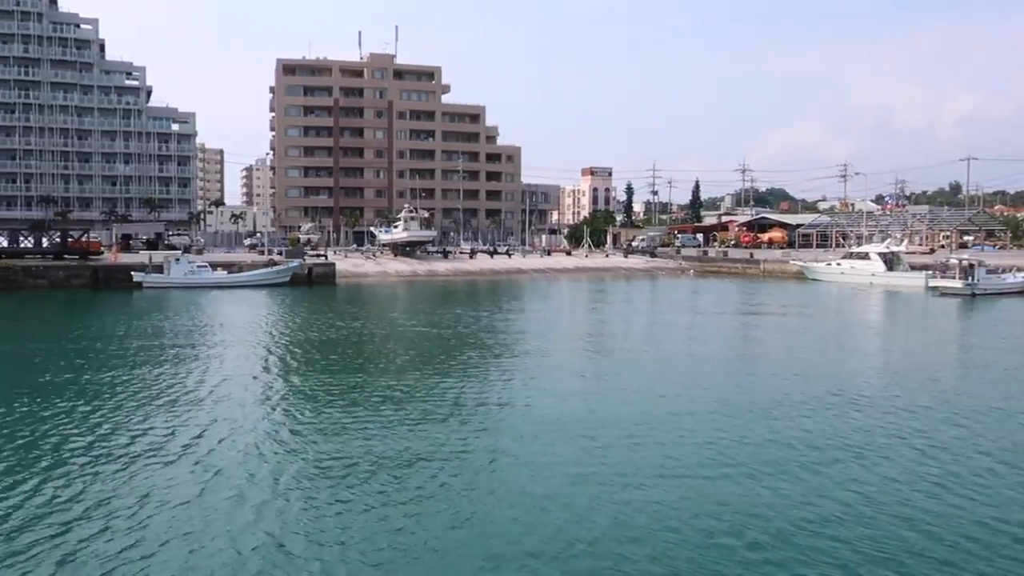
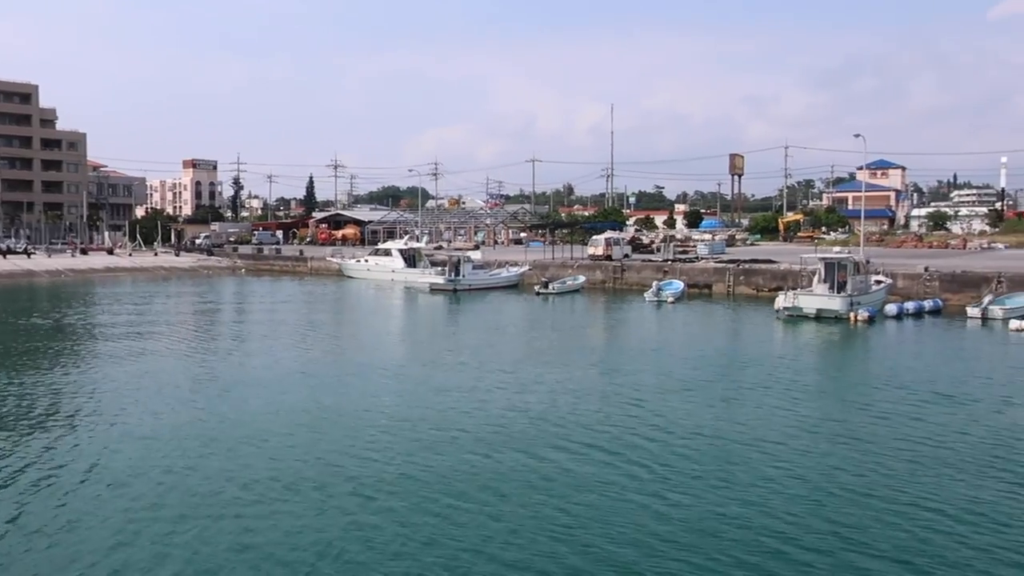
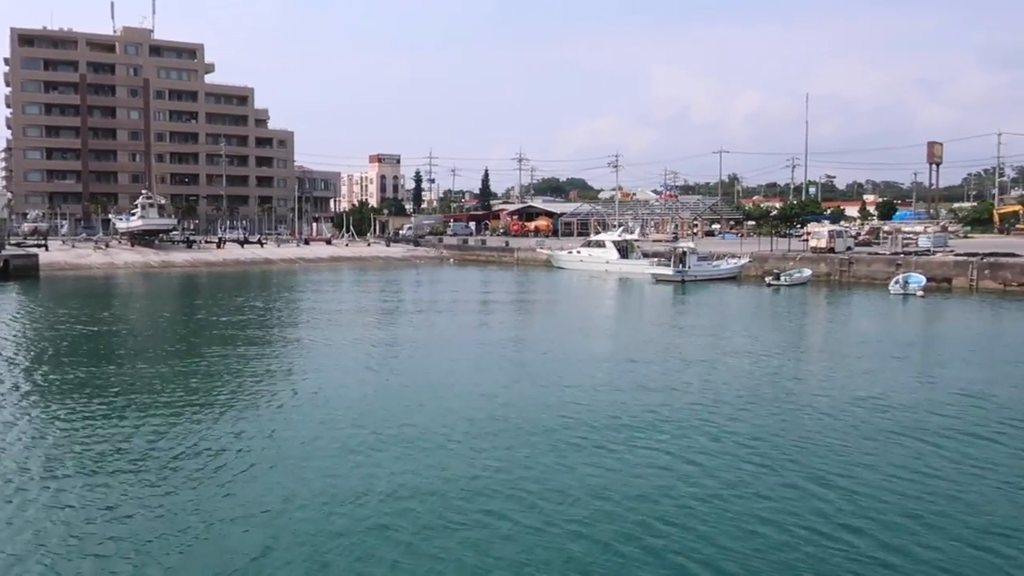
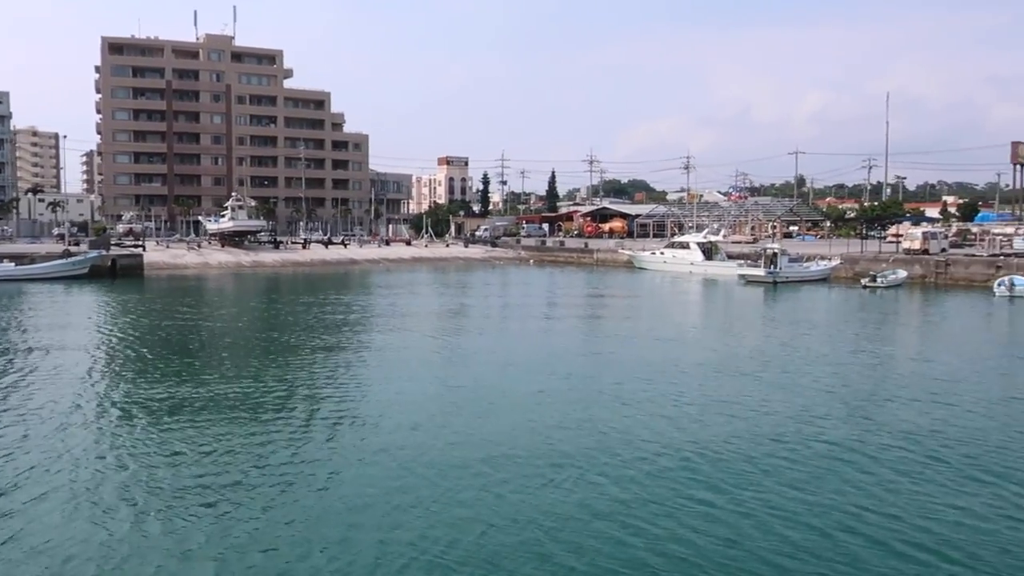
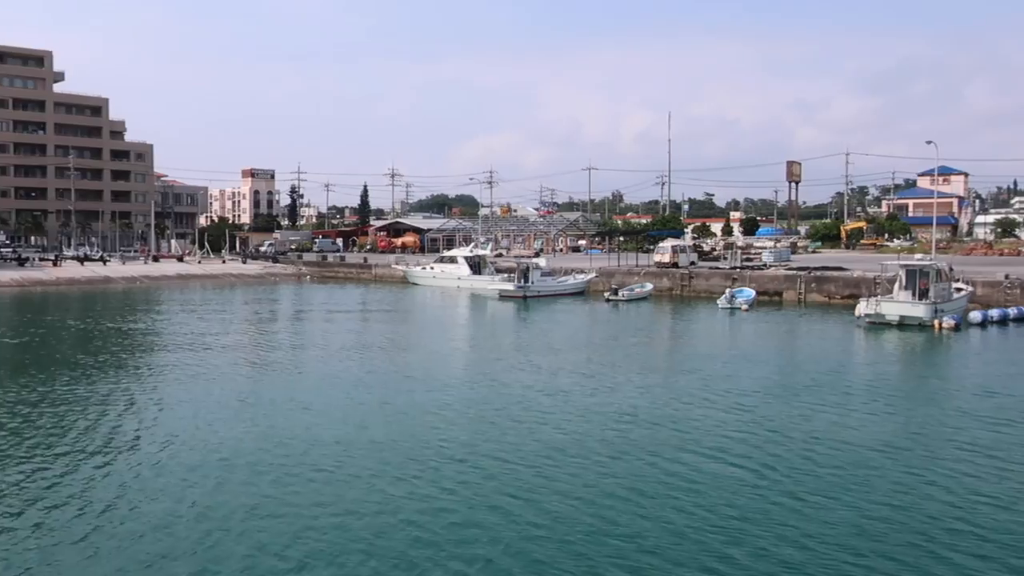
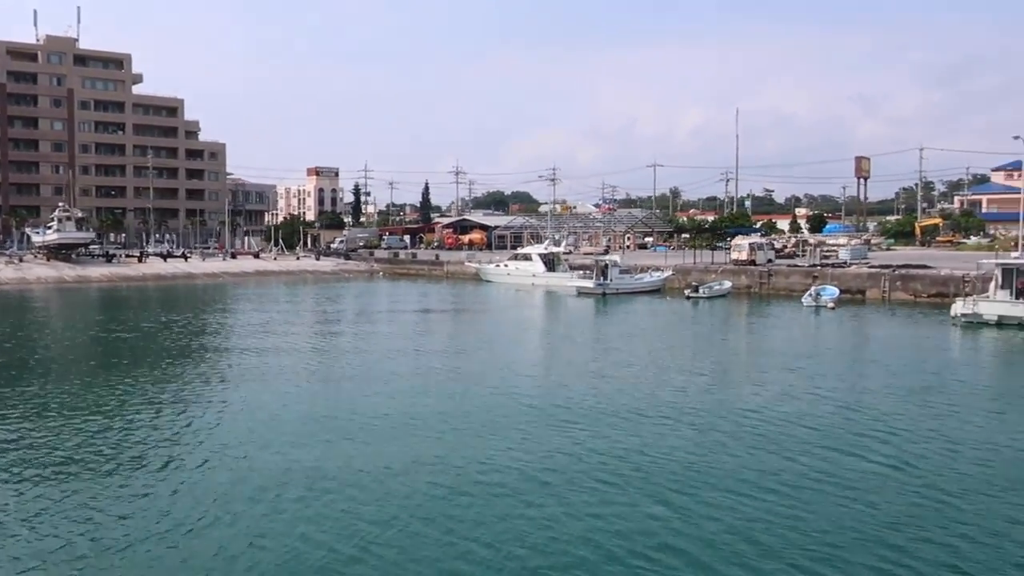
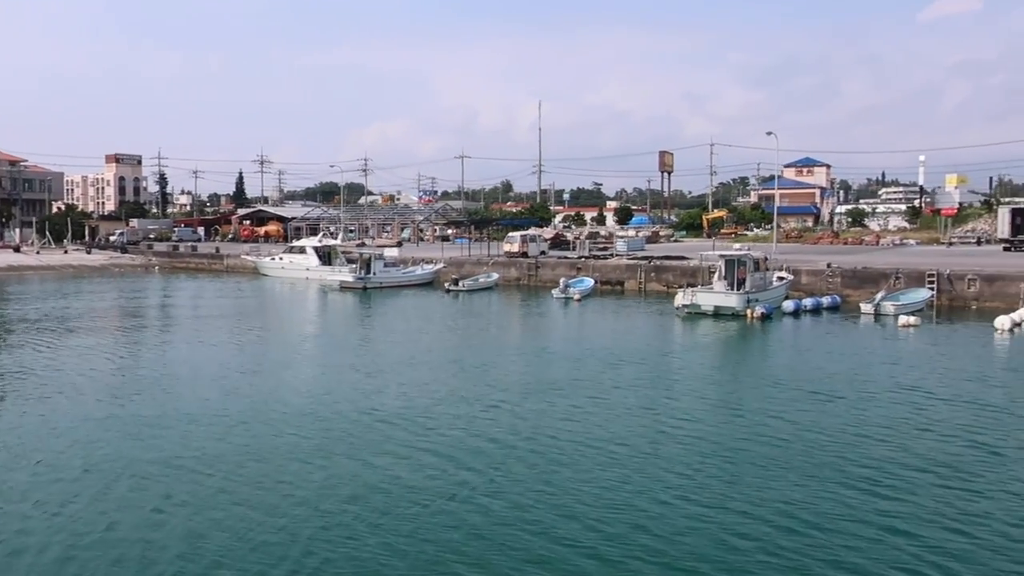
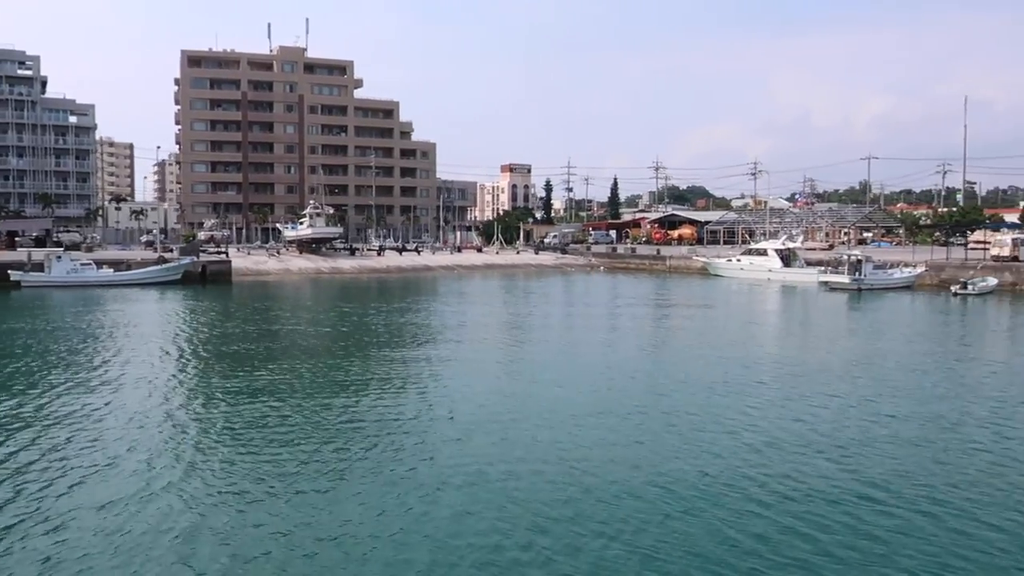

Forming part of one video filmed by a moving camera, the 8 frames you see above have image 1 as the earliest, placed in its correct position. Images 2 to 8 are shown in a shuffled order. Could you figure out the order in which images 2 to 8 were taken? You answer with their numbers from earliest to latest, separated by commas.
8, 4, 3, 6, 5, 2, 7
